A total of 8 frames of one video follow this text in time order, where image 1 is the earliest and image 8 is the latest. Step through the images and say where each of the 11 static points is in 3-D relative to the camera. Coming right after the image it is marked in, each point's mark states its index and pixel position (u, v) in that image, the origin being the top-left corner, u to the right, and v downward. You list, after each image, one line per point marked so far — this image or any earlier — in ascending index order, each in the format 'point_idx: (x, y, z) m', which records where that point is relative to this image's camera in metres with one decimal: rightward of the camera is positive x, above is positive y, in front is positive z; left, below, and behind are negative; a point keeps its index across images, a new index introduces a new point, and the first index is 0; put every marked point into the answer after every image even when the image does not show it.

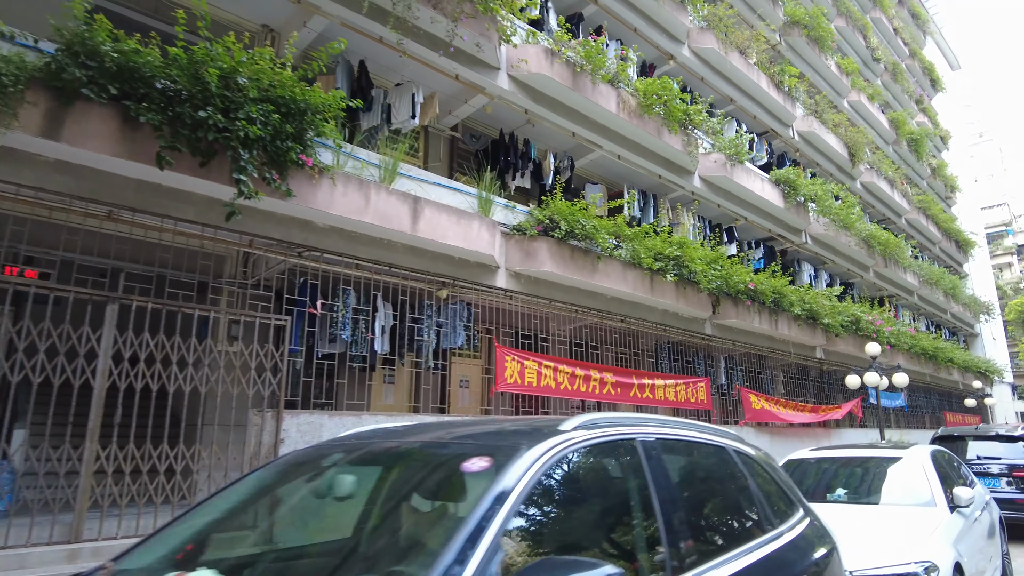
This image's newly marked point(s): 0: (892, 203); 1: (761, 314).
0: (+11.7, +2.7, +20.0) m
1: (+4.3, -0.5, +11.4) m
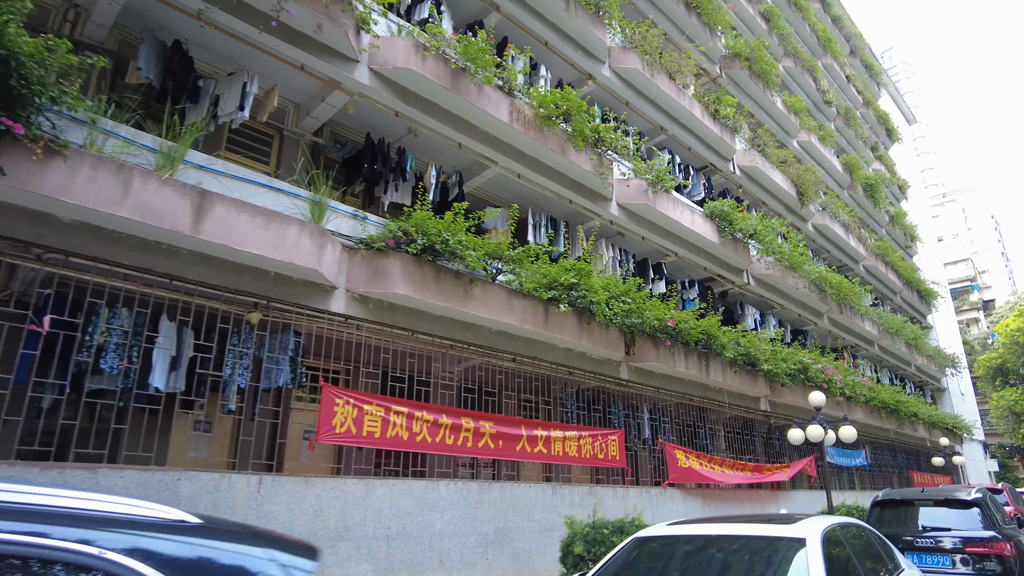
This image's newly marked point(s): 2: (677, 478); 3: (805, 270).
0: (+9.8, +1.2, +19.0) m
1: (+2.7, -1.1, +10.1) m
2: (+2.4, -2.8, +9.6) m
3: (+6.6, +0.4, +14.8) m
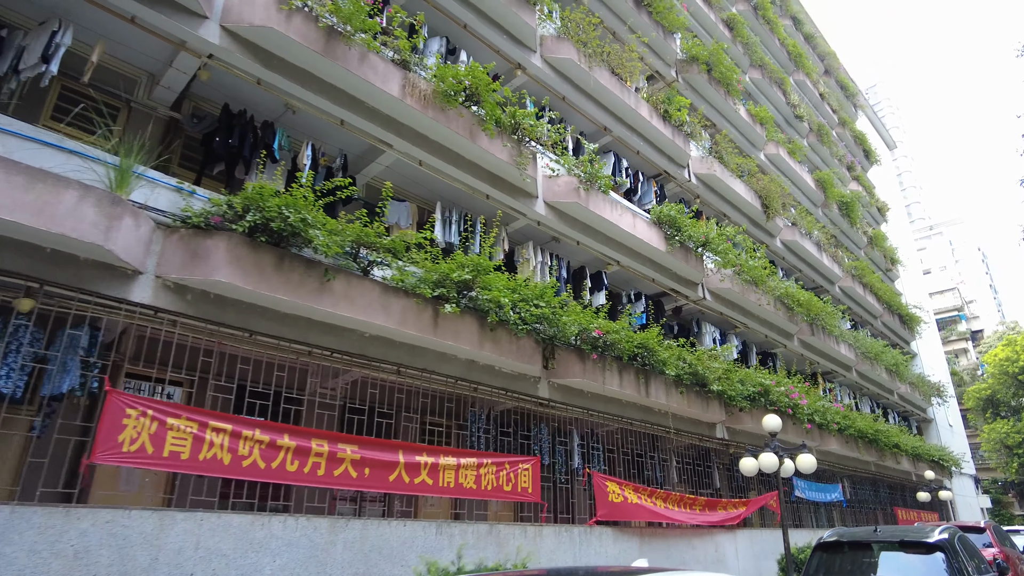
0: (+8.5, +0.6, +18.0) m
1: (+1.4, -1.2, +8.8) m
2: (+1.2, -2.9, +8.2) m
3: (+5.3, 0.0, +13.6) m
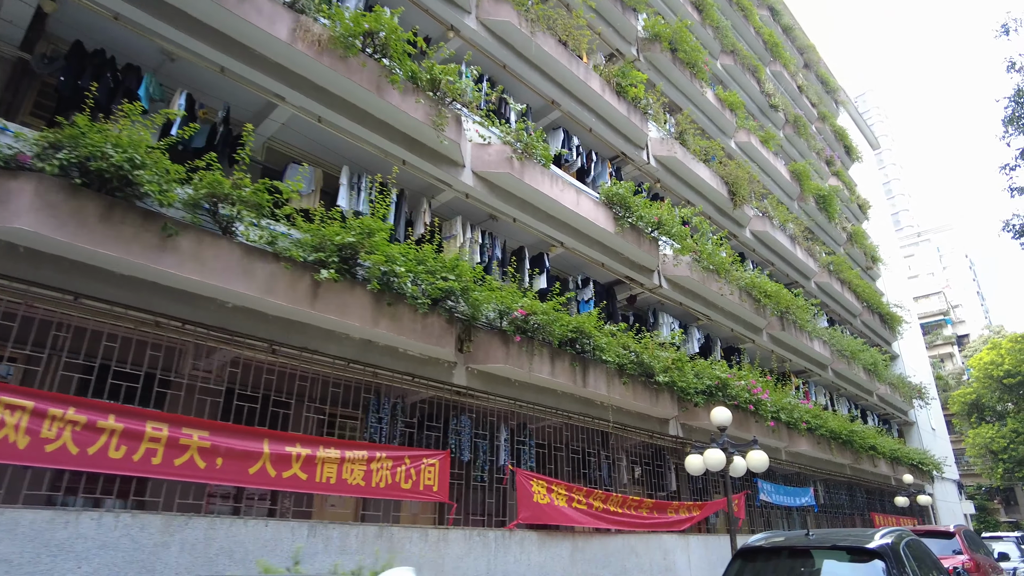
0: (+7.5, +0.7, +17.2) m
1: (+0.5, -0.9, +8.0) m
2: (+0.2, -2.6, +7.4) m
3: (+4.3, +0.2, +12.8) m
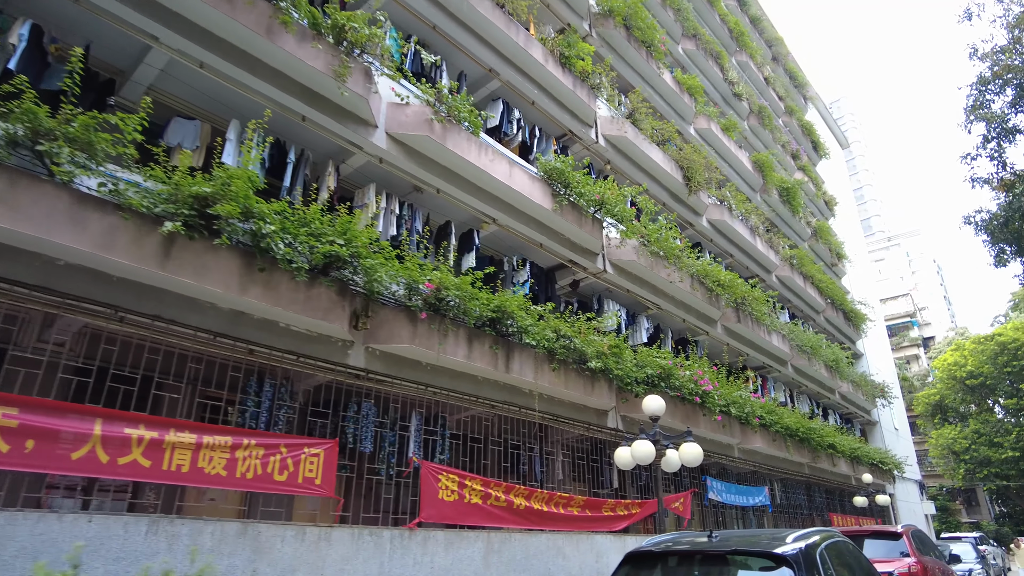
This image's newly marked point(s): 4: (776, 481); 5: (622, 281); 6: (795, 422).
0: (+6.2, +0.9, +16.7) m
1: (-0.5, -0.6, +7.2) m
2: (-0.8, -2.3, +6.6) m
3: (+3.2, +0.5, +12.2) m
4: (+6.4, -4.7, +15.8) m
5: (+1.9, +0.1, +11.3) m
6: (+6.2, -2.9, +14.3) m
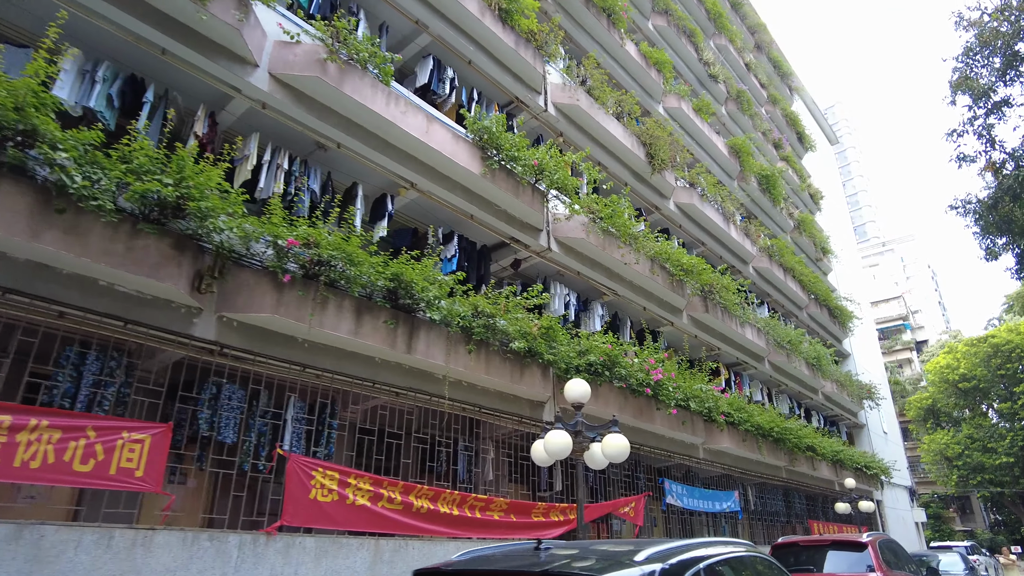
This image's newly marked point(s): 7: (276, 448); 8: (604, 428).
0: (+5.2, +1.2, +15.6) m
1: (-1.5, -0.3, +6.1) m
2: (-1.8, -1.9, +5.5) m
3: (+2.2, +0.8, +11.1) m
4: (+5.4, -4.4, +14.6) m
5: (+0.9, +0.4, +10.3) m
6: (+5.1, -2.7, +13.2) m
7: (-2.0, -1.4, +5.6) m
8: (+0.9, -1.3, +6.2) m
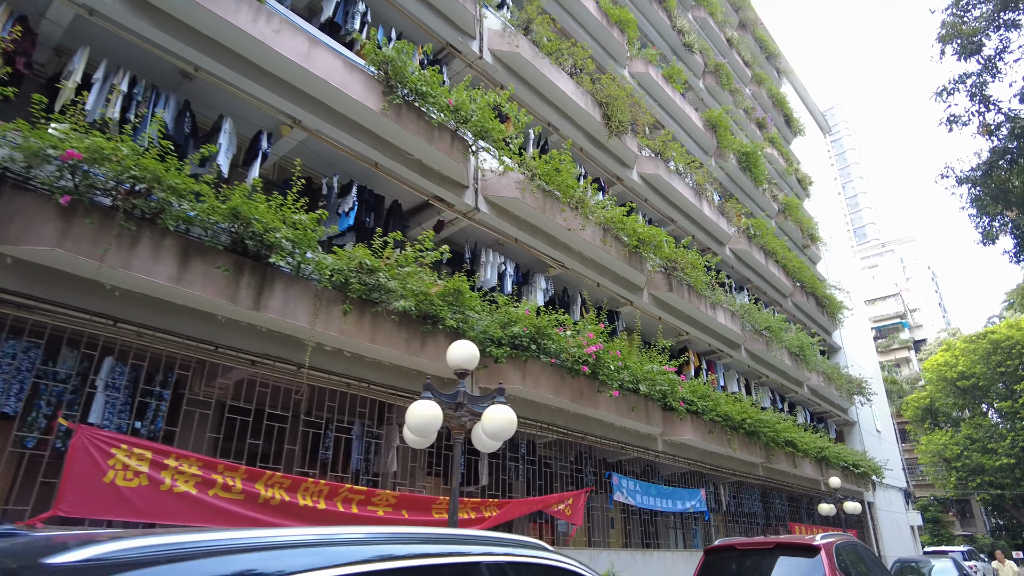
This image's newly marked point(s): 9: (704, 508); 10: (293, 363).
0: (+4.2, +1.6, +14.4) m
1: (-2.6, +0.2, +4.9) m
2: (-2.8, -1.5, +4.2) m
3: (+1.2, +1.2, +9.9) m
4: (+4.3, -4.0, +13.4) m
5: (-0.1, +0.9, +9.0) m
6: (+4.1, -2.3, +11.9) m
7: (-3.1, -0.9, +4.4) m
8: (-0.2, -0.9, +5.0) m
9: (+3.3, -3.8, +11.3) m
10: (-2.0, -0.7, +5.9) m
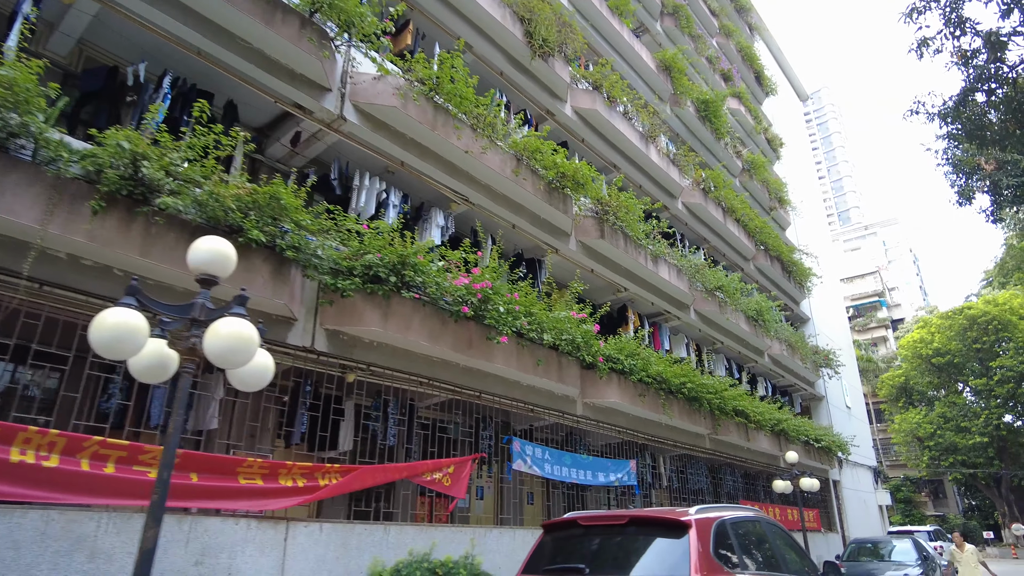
0: (+2.7, +2.5, +13.0) m
1: (-3.9, +1.0, +3.4) m
2: (-4.1, -0.7, +2.8) m
3: (-0.2, +2.0, +8.4) m
4: (+2.9, -3.1, +12.1) m
5: (-1.5, +1.7, +7.5) m
6: (+2.7, -1.4, +10.6) m
7: (-4.4, -0.2, +2.9) m
8: (-1.5, -0.1, +3.6) m
9: (+1.9, -3.0, +10.0) m
10: (-3.4, +0.1, +4.4) m
